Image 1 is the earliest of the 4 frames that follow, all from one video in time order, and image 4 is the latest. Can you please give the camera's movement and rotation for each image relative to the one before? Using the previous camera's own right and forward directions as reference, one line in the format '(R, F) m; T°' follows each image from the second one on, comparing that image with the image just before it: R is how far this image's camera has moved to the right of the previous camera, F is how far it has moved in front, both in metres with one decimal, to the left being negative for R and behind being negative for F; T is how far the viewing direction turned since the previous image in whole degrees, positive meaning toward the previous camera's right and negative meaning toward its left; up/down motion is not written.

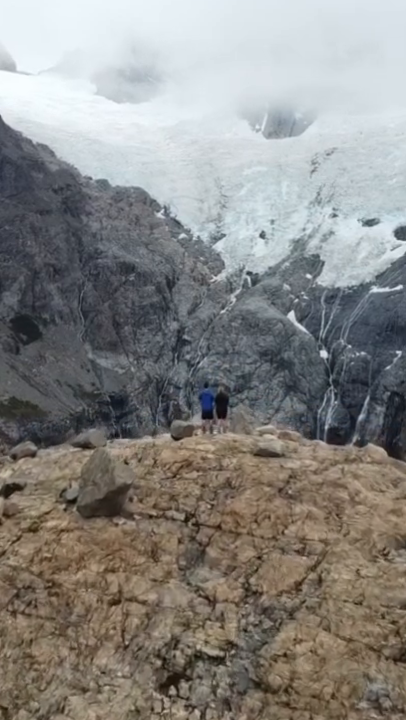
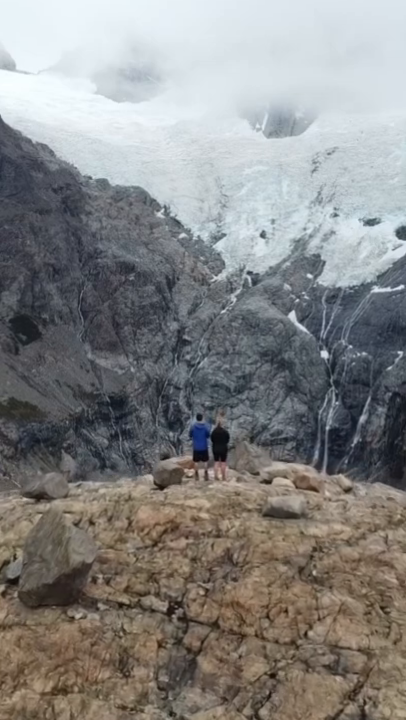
(0.0, +1.6) m; 0°
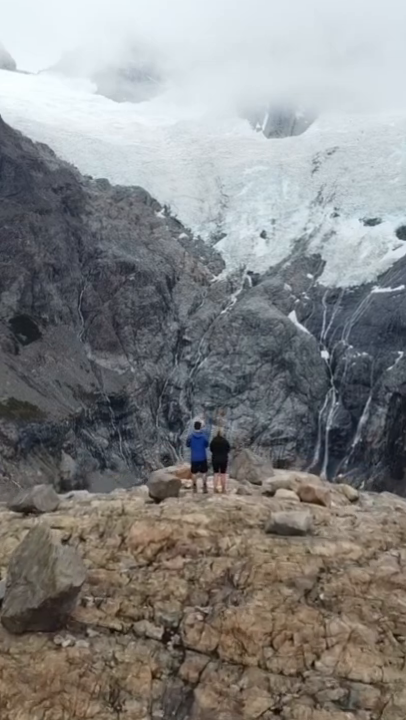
(0.0, +0.4) m; 0°
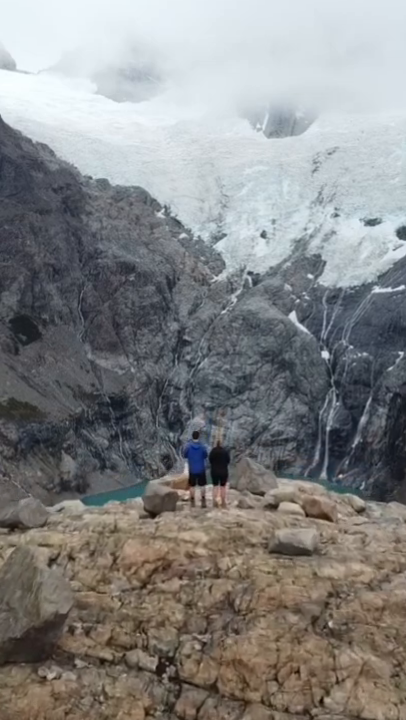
(0.0, +0.3) m; 0°
